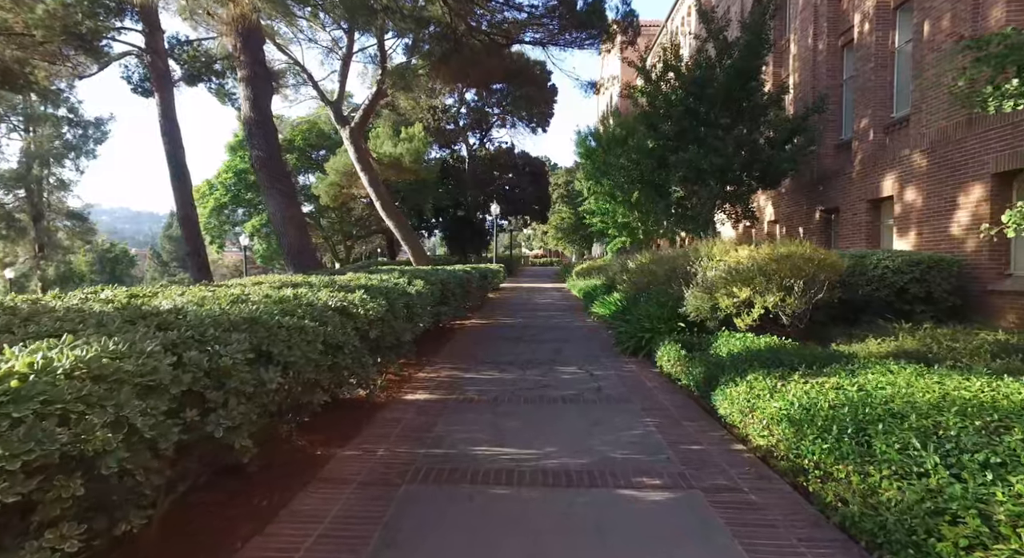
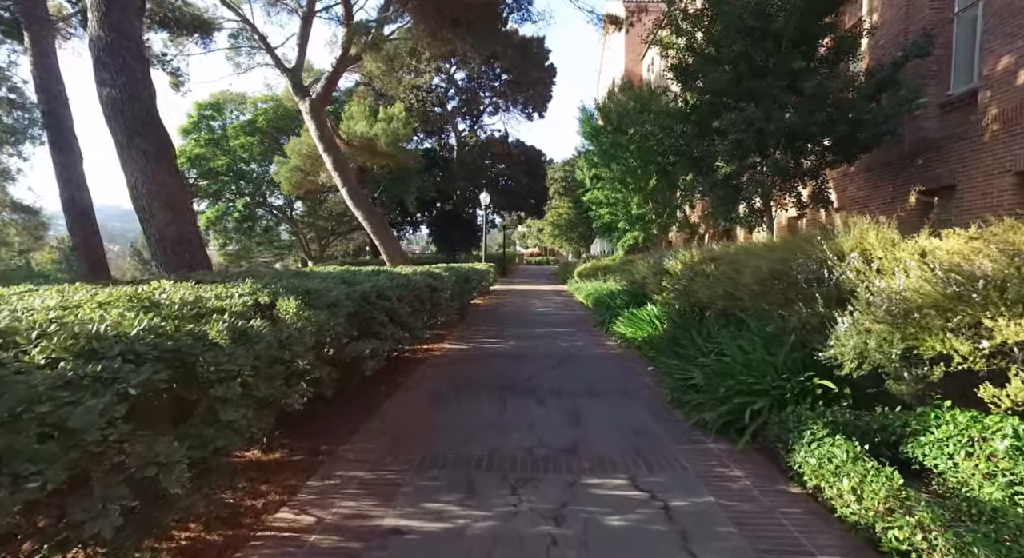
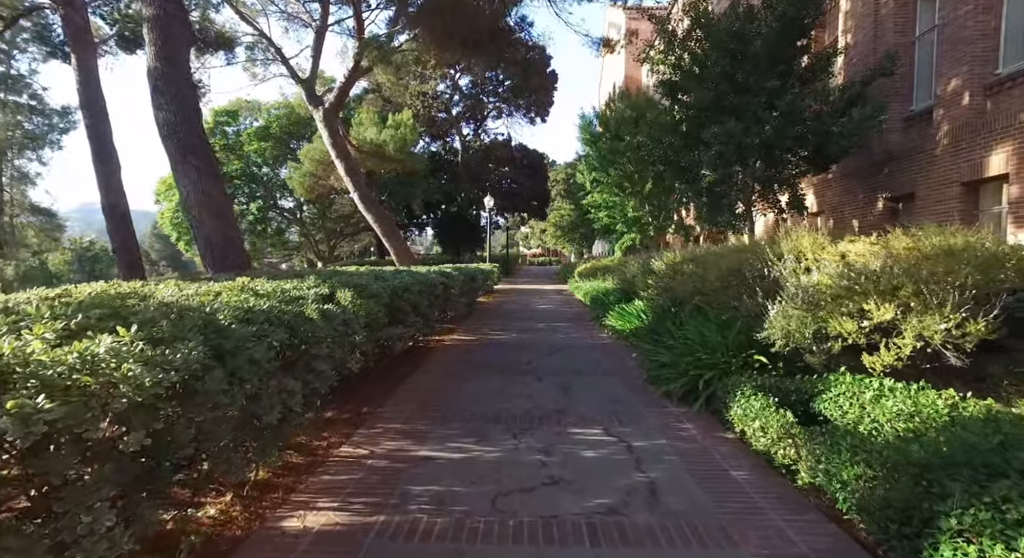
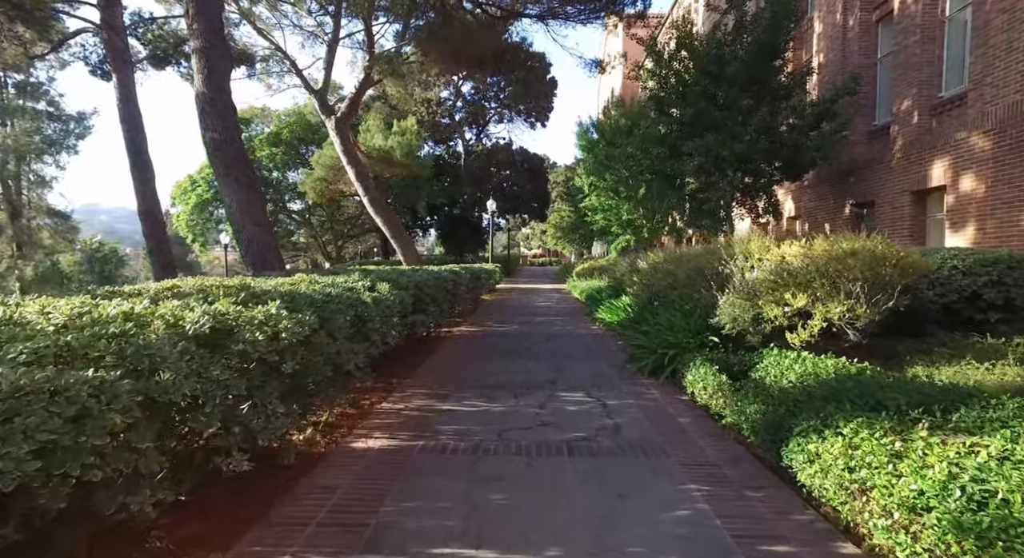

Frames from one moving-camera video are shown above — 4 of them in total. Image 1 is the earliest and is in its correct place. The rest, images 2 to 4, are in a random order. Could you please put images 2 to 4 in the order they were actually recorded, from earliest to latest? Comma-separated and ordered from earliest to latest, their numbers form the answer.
4, 3, 2
